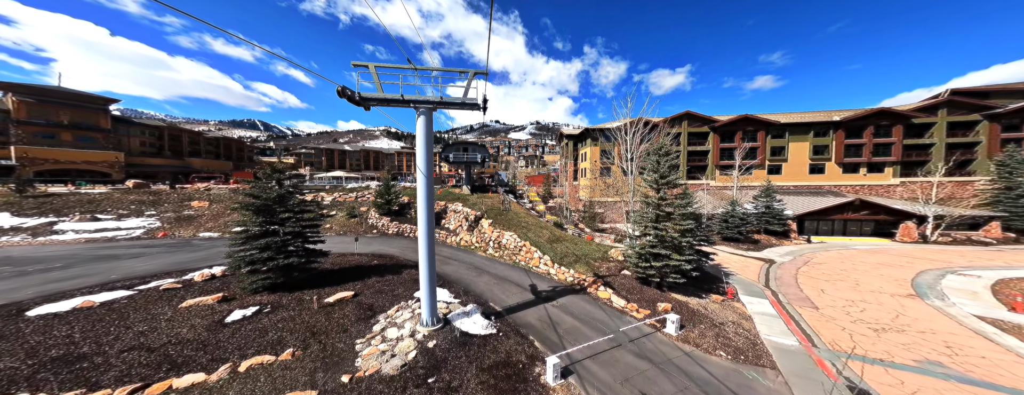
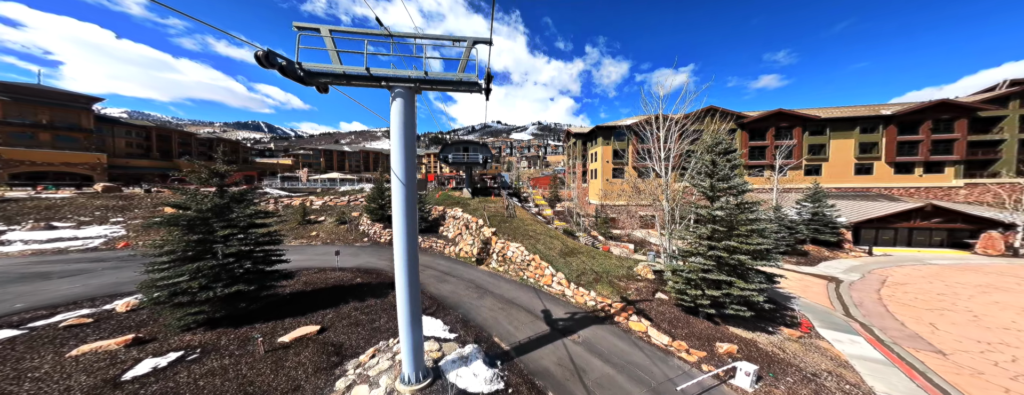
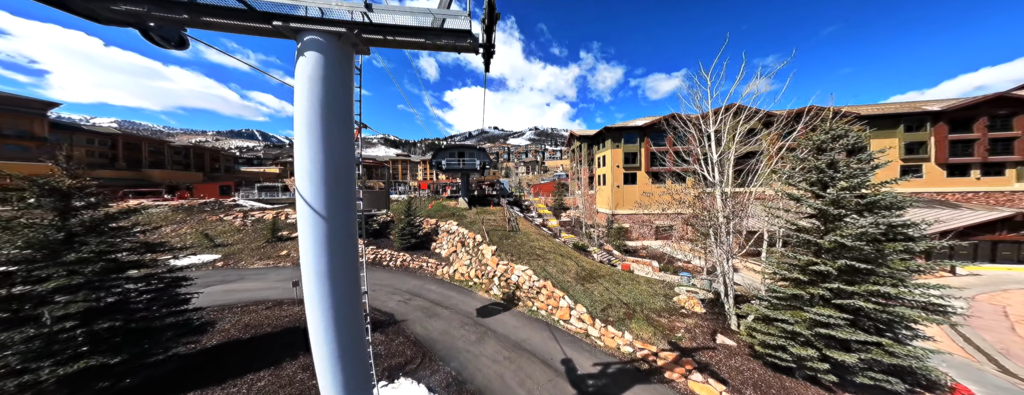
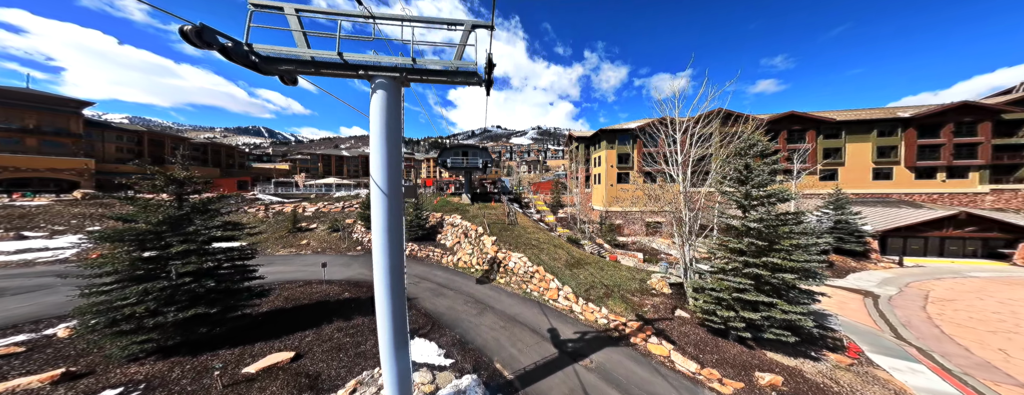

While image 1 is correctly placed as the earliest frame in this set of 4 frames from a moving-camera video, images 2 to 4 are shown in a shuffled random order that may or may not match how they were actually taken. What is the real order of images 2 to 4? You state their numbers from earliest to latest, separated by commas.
2, 4, 3
